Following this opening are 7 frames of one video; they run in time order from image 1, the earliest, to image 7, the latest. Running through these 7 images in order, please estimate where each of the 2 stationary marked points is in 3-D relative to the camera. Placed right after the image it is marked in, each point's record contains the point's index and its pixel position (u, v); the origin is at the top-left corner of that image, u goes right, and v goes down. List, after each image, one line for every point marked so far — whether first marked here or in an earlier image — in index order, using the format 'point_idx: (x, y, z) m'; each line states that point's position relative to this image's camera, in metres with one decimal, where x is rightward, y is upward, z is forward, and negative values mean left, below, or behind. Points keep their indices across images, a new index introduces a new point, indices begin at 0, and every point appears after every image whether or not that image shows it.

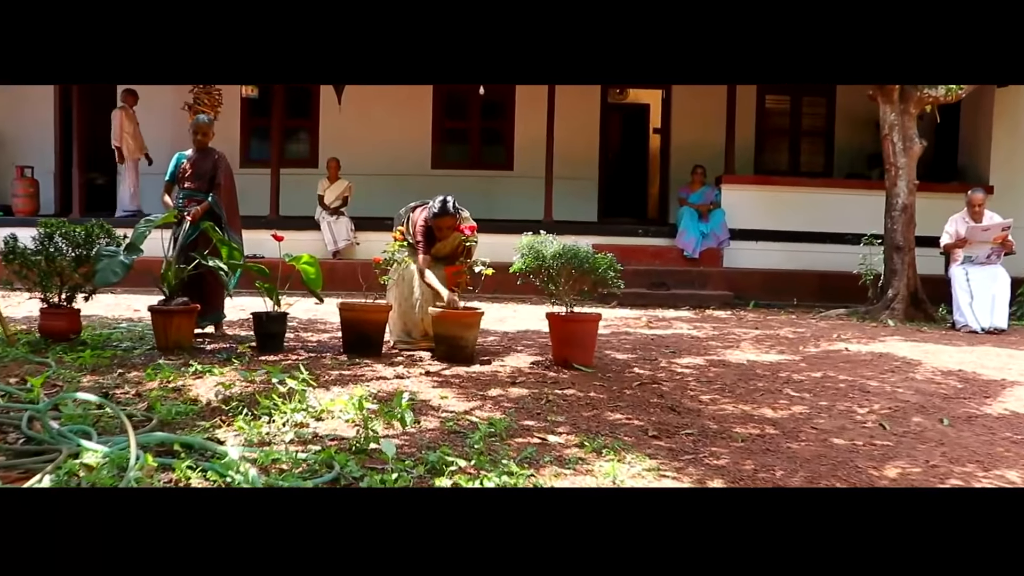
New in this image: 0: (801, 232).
0: (+3.0, +0.6, +12.5) m
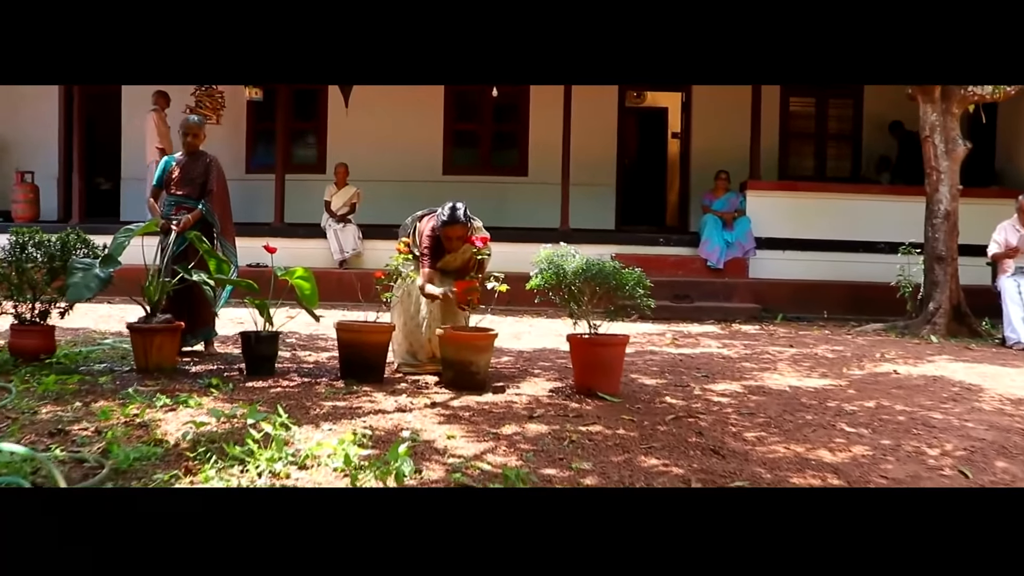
0: (+3.1, +0.4, +11.9) m
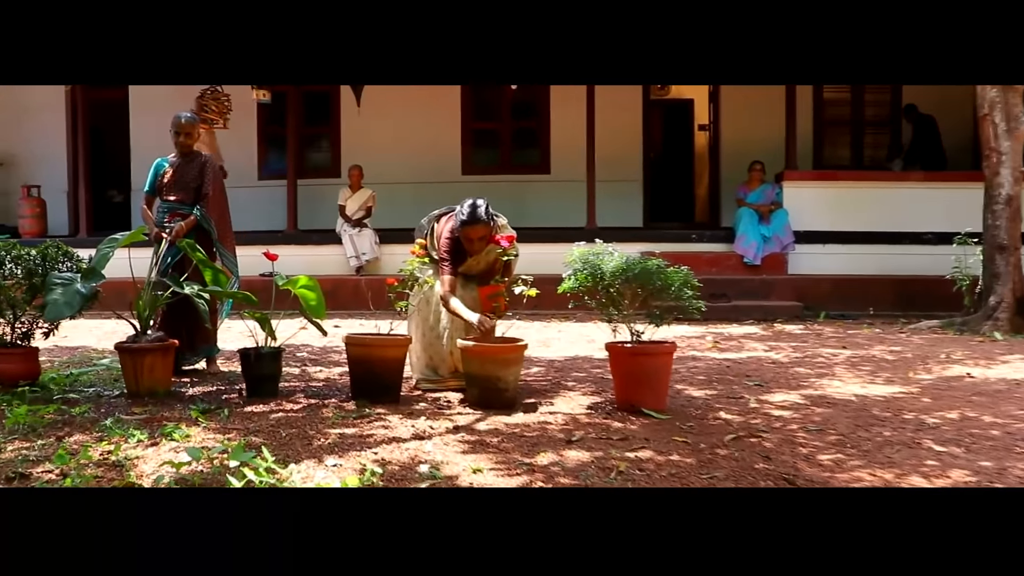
0: (+3.4, +0.5, +11.3) m
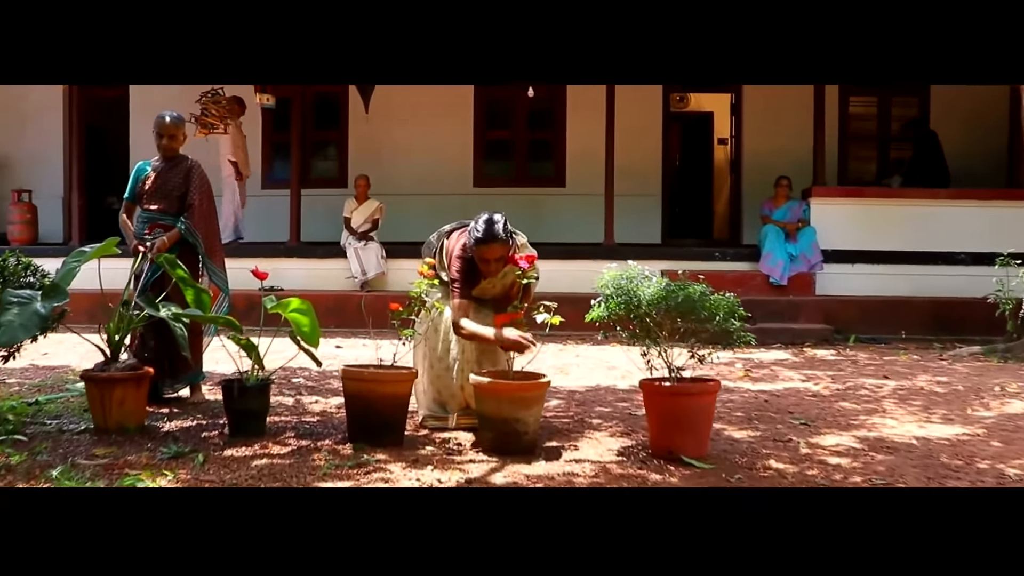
0: (+3.5, +0.3, +10.7) m
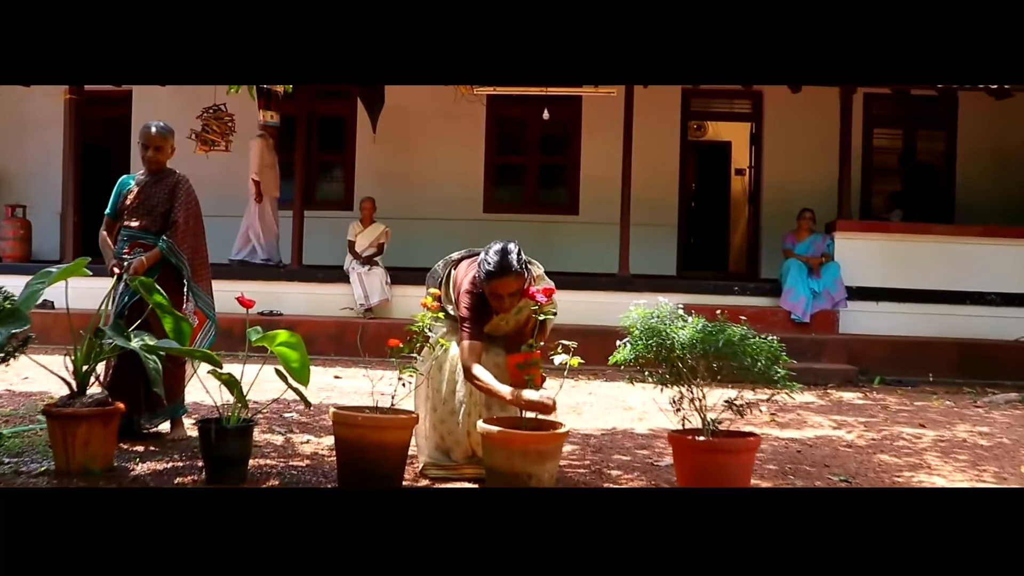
0: (+3.6, 0.0, +10.2) m
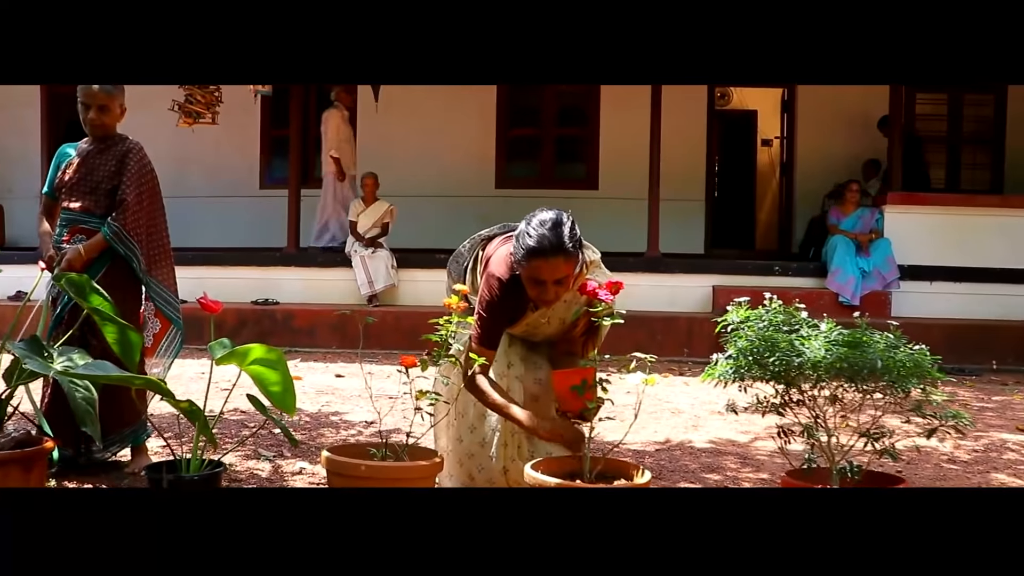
0: (+3.7, +0.1, +9.3) m
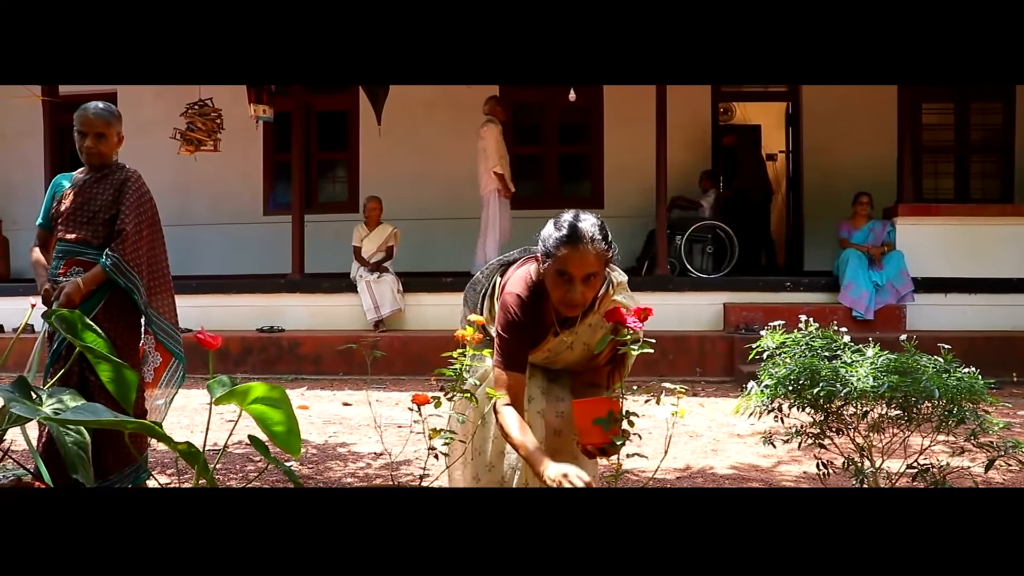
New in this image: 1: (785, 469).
0: (+3.8, 0.0, +9.1) m
1: (+1.0, -0.7, +4.6) m
